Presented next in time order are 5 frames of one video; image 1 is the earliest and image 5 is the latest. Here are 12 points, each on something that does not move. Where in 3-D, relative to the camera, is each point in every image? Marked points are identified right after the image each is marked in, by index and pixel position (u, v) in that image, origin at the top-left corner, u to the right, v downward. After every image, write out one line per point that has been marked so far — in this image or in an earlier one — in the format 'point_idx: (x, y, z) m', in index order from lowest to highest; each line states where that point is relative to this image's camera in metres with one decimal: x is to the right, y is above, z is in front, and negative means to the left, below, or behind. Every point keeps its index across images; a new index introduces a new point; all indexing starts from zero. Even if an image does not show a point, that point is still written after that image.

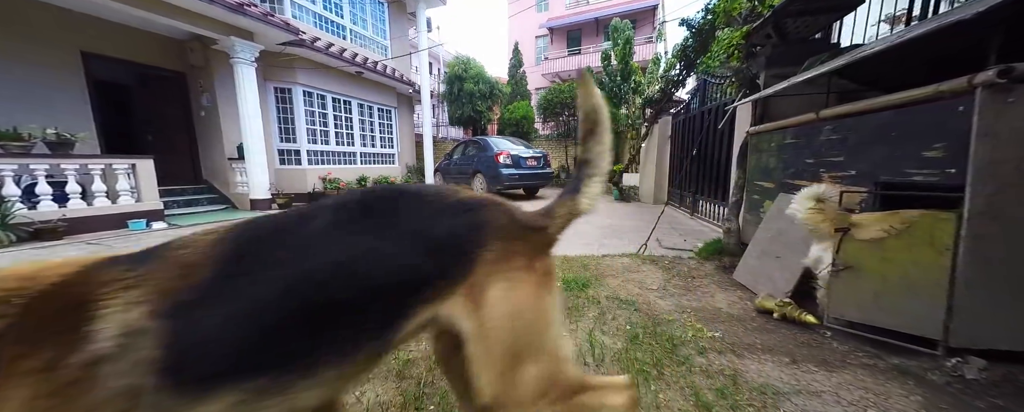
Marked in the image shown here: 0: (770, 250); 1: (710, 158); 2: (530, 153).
0: (+1.8, -0.3, +2.1) m
1: (+3.2, +0.8, +4.9) m
2: (+0.5, +1.4, +8.1) m
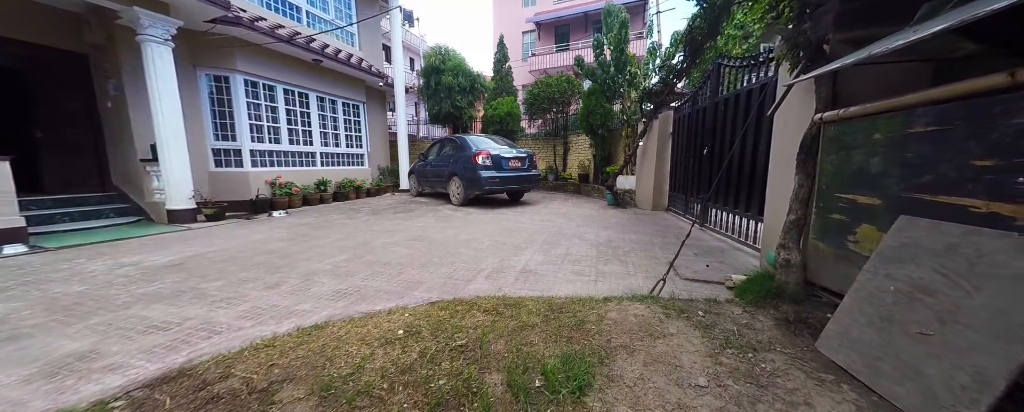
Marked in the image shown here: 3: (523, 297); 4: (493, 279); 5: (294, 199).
0: (+1.6, -0.5, +1.2) m
1: (+2.9, +0.6, +4.0) m
2: (+0.1, +1.3, +7.2) m
3: (+0.1, -0.7, +2.2) m
4: (-0.2, -0.6, +2.7) m
5: (-4.9, +0.1, +6.8) m
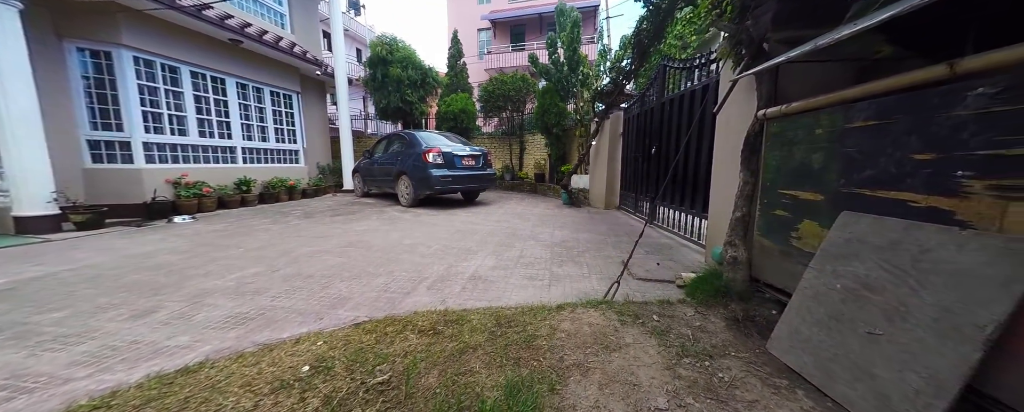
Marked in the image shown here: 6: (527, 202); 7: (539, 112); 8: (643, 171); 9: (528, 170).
0: (+1.3, -0.5, +1.2) m
1: (+2.2, +0.7, +4.1) m
2: (-1.0, +1.3, +6.9) m
3: (-0.3, -0.7, +2.0) m
4: (-0.6, -0.7, +2.4) m
5: (-5.9, +0.1, +5.8) m
6: (+0.4, +0.1, +7.6) m
7: (+0.7, +2.5, +8.2) m
8: (+2.2, +0.6, +5.2) m
9: (+0.6, +1.2, +10.4) m
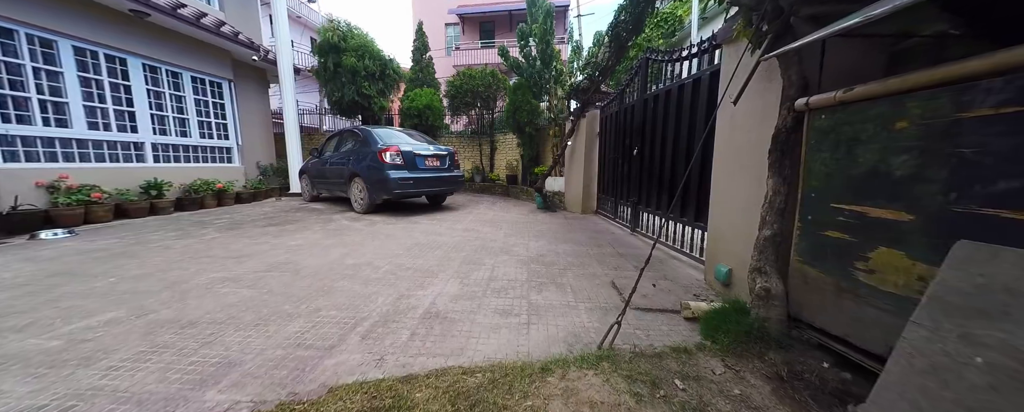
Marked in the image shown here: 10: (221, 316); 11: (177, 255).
0: (+1.3, -0.5, +0.7) m
1: (+1.8, +0.6, +3.7) m
2: (-1.6, +1.1, +6.2) m
3: (-0.5, -0.8, +1.4) m
4: (-0.8, -0.8, +1.7) m
5: (-6.4, -0.1, +4.6) m
6: (-0.3, 0.0, +7.0) m
7: (-0.1, +2.4, +7.6) m
8: (+1.7, +0.5, +4.8) m
9: (-0.4, +1.1, +9.9) m
10: (-1.9, -0.7, +2.0) m
11: (-3.6, -0.5, +3.3) m
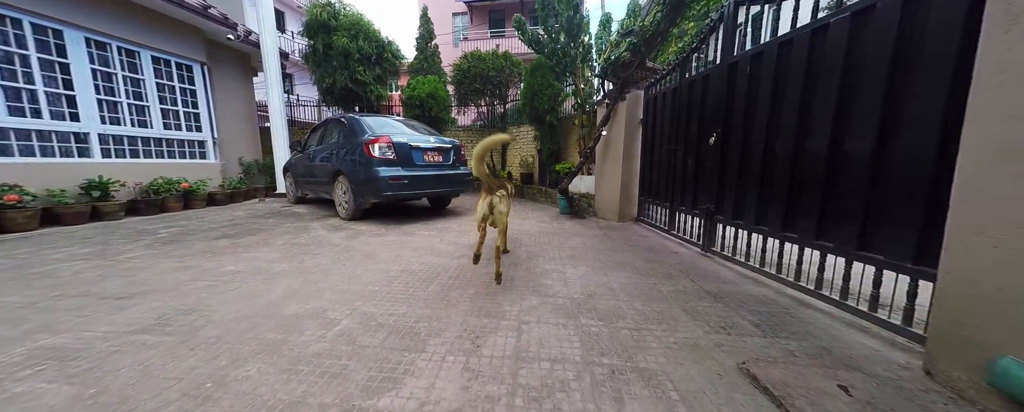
0: (+1.4, -0.7, -0.5) m
1: (+2.1, +0.5, +2.5) m
2: (-1.3, +1.1, +5.0) m
3: (-0.3, -0.9, +0.2) m
4: (-0.6, -0.9, +0.6) m
5: (-6.1, -0.1, +3.6) m
6: (0.0, -0.1, +5.8) m
7: (+0.3, +2.3, +6.4) m
8: (+2.0, +0.4, +3.5) m
9: (0.0, +1.0, +8.7) m
10: (-1.7, -0.8, +0.8) m
11: (-3.4, -0.6, +2.2) m
